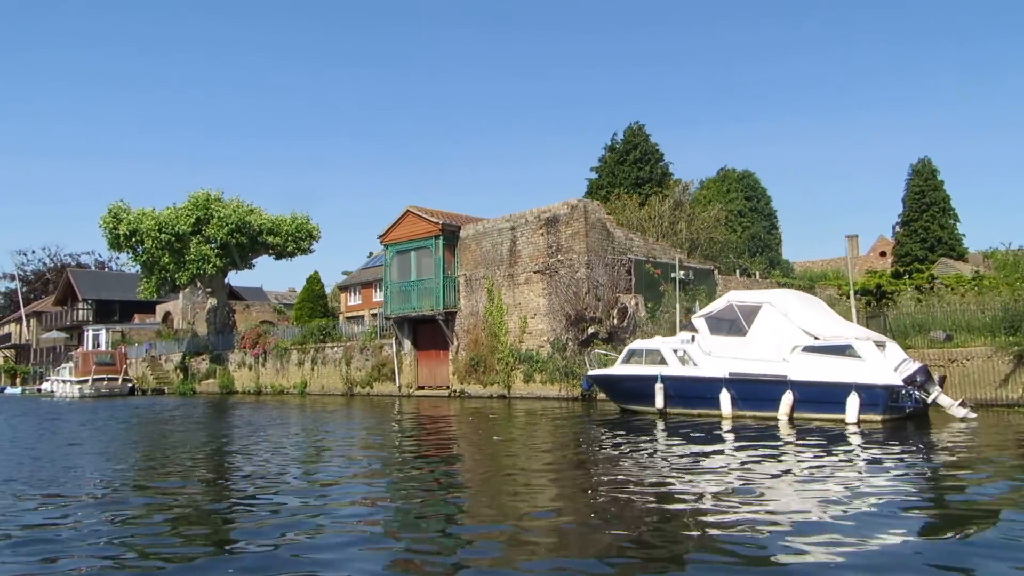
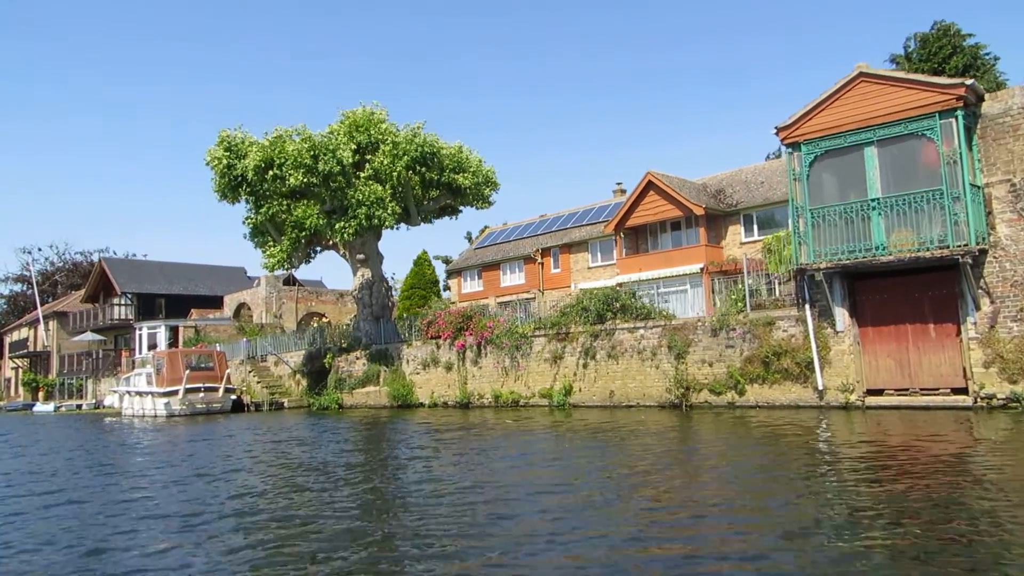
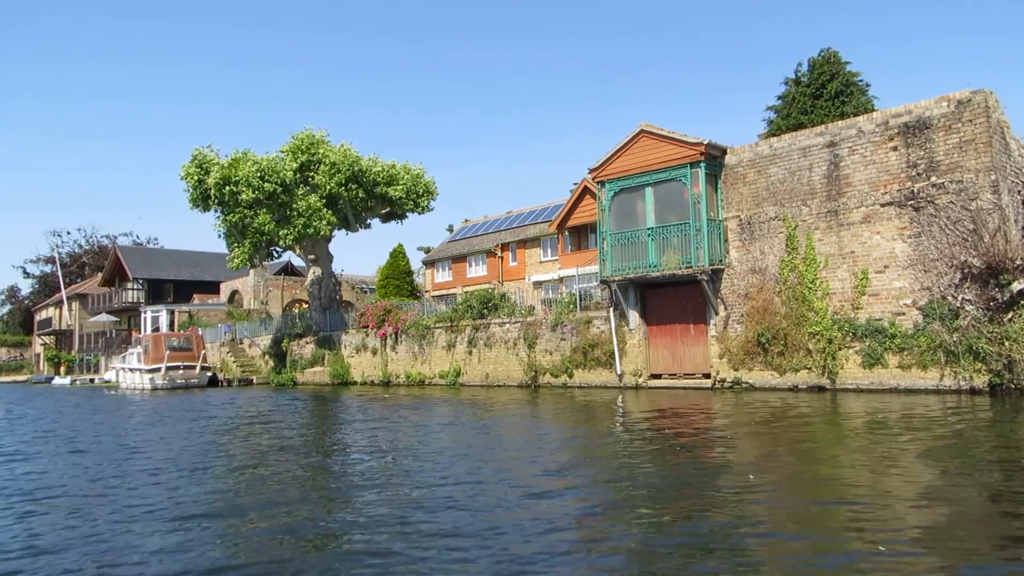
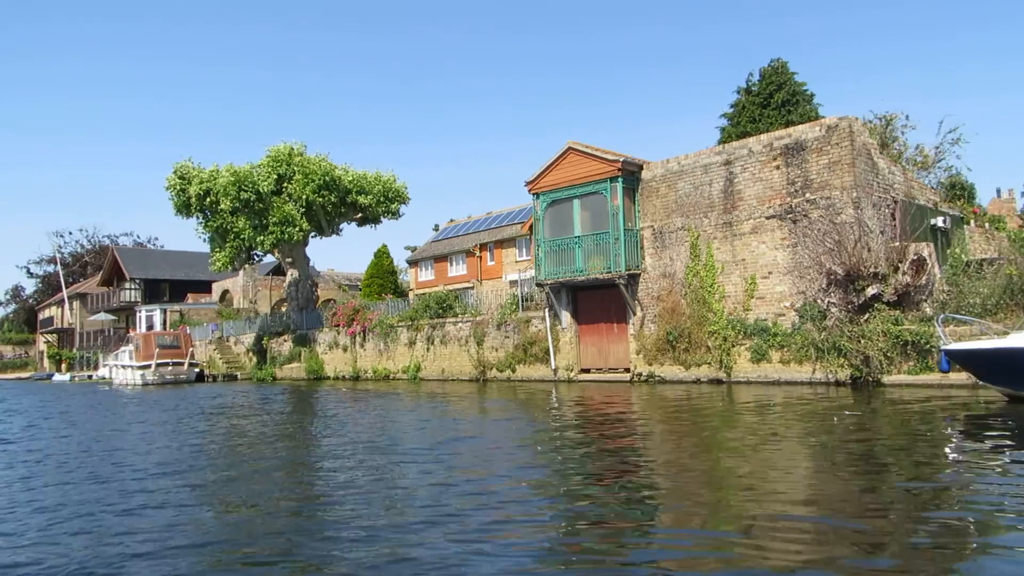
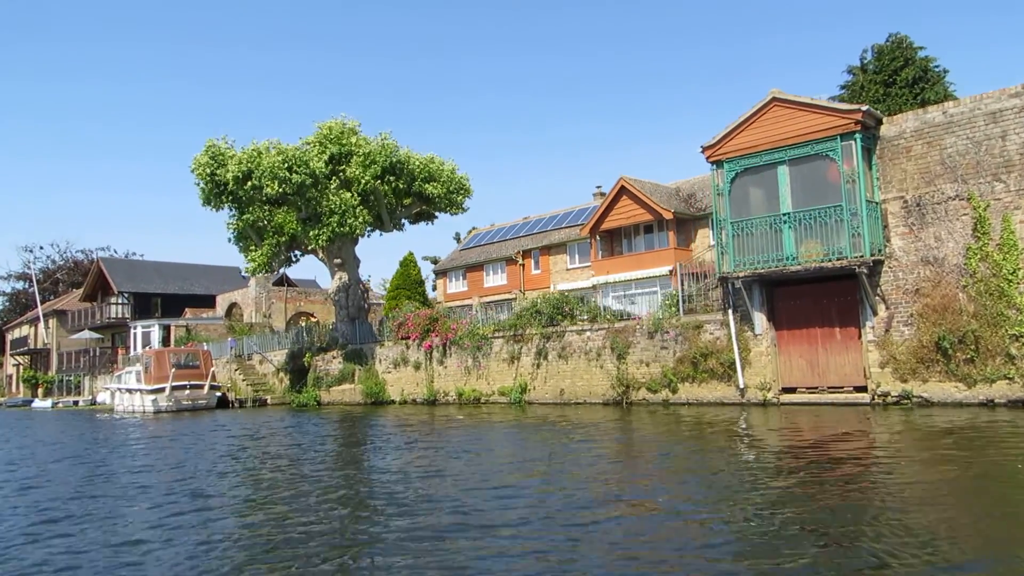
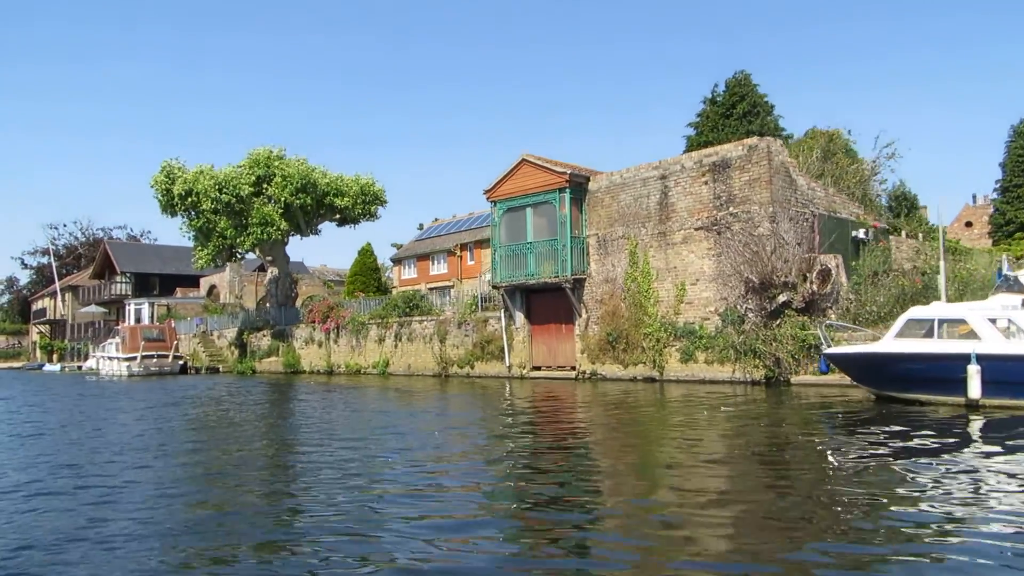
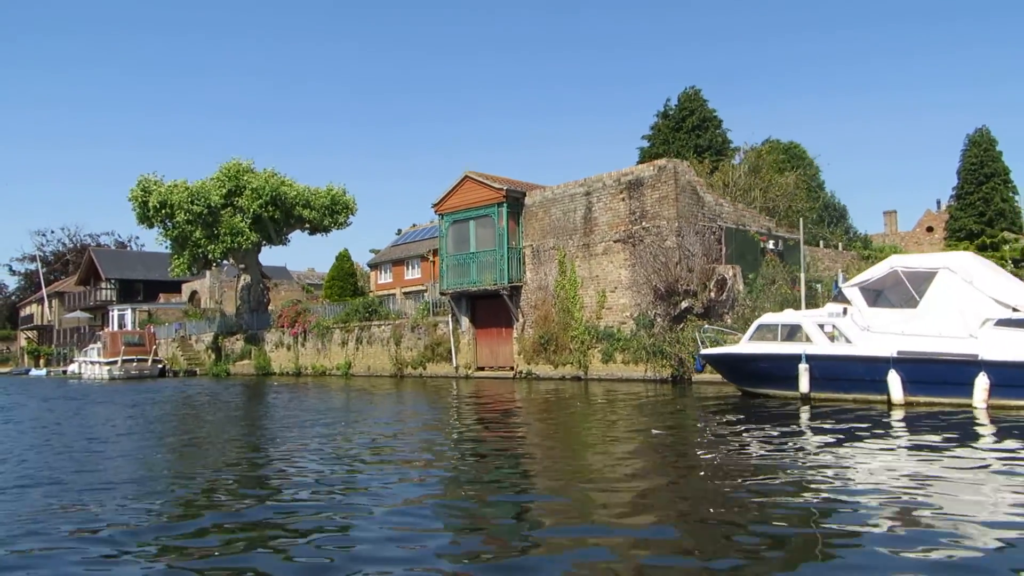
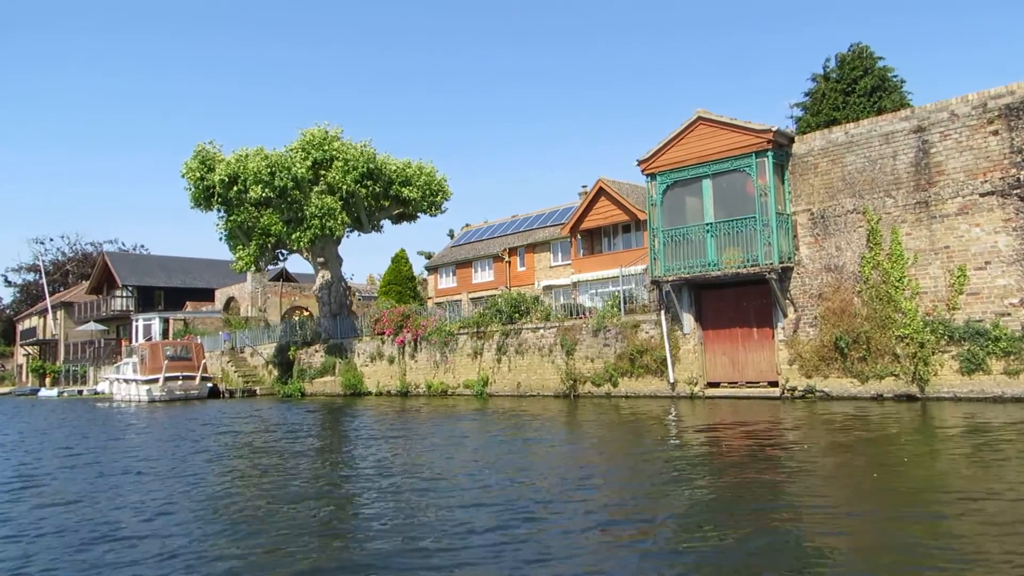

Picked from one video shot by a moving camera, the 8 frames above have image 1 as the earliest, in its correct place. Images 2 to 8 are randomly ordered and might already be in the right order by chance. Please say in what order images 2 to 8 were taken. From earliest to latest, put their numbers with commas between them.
7, 6, 4, 3, 8, 5, 2
